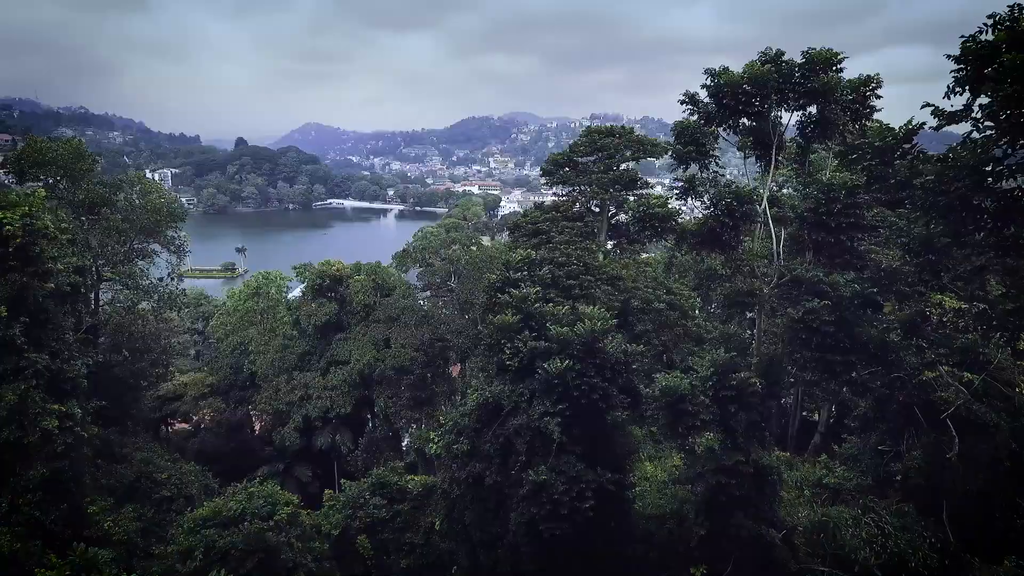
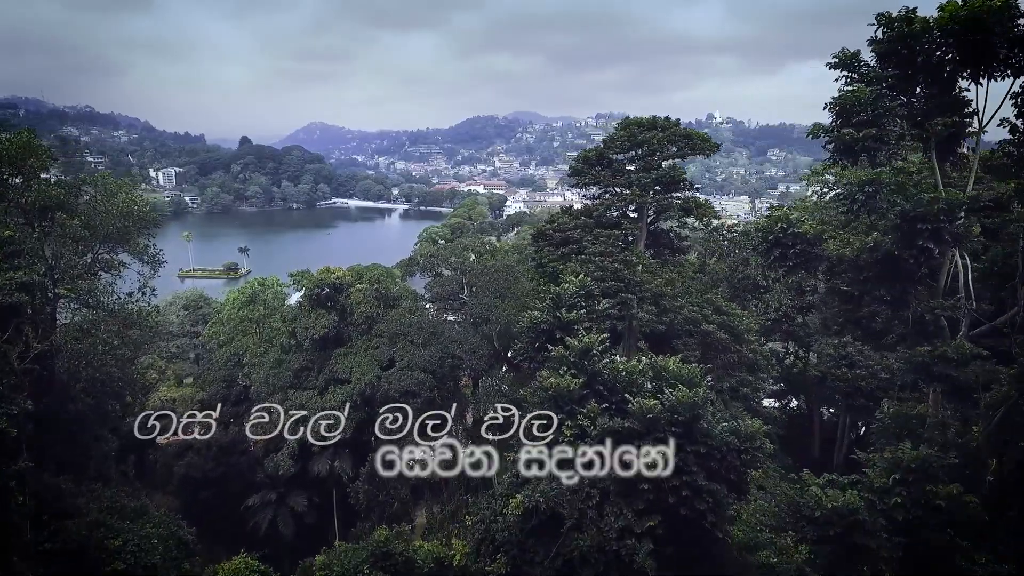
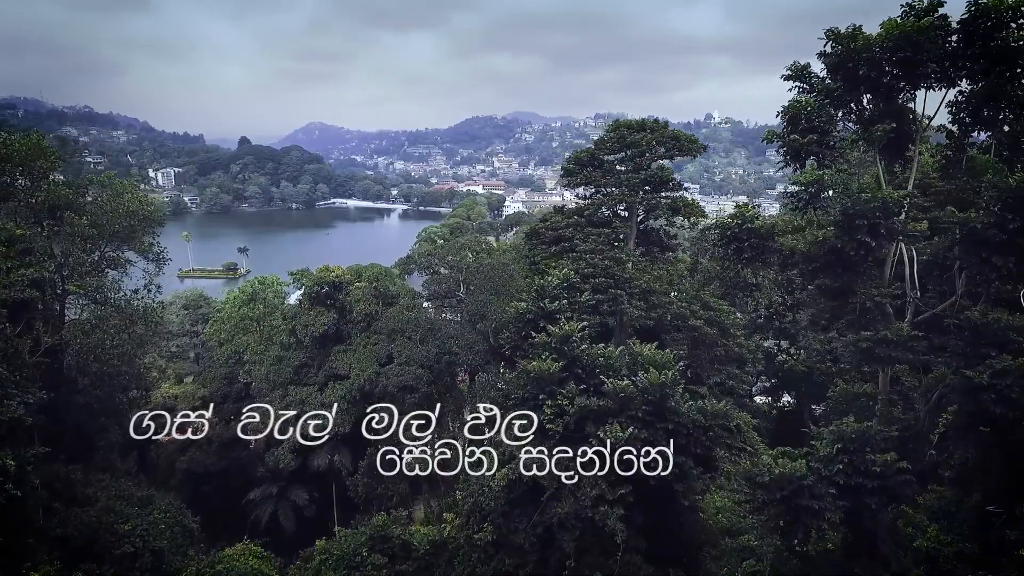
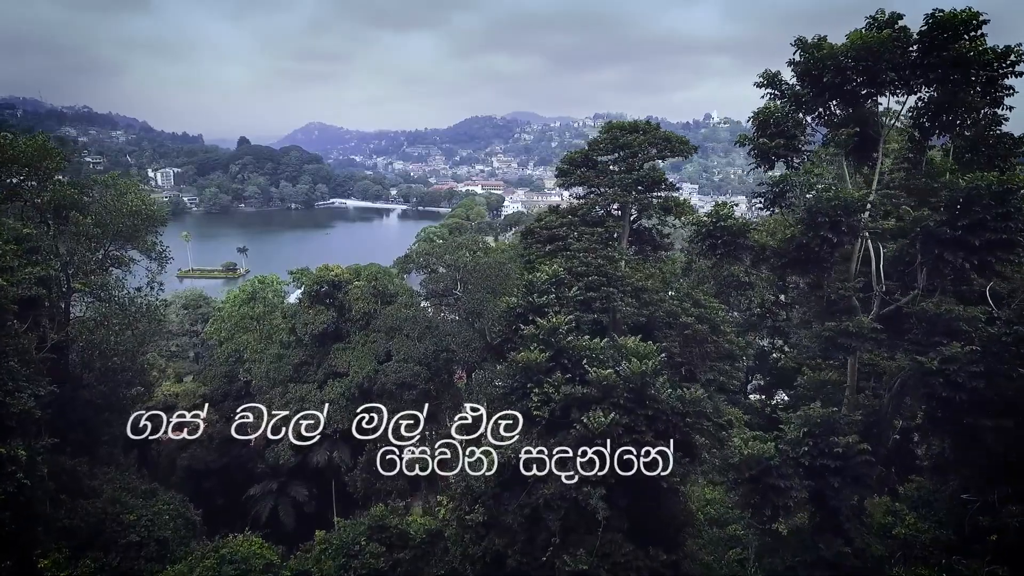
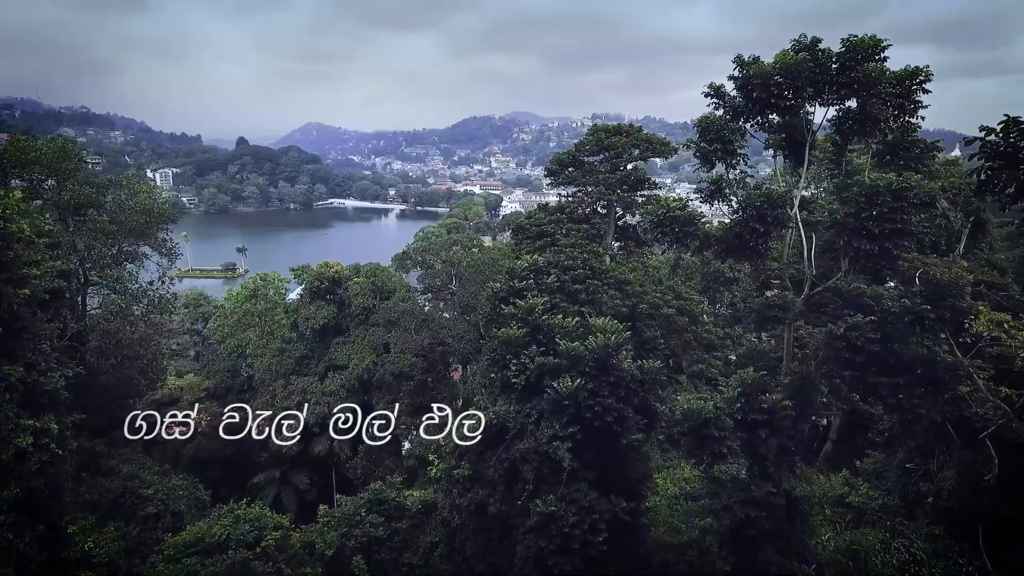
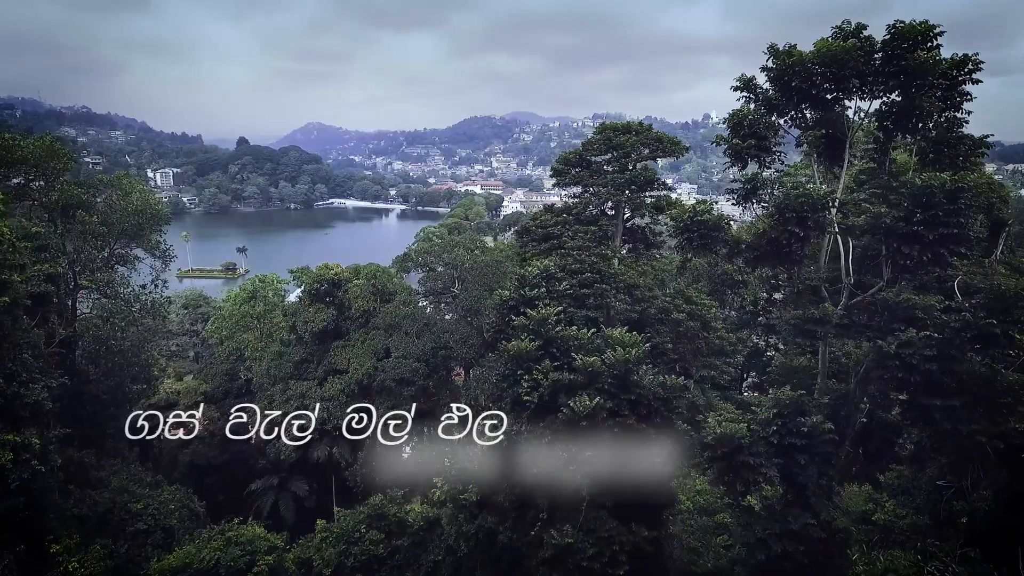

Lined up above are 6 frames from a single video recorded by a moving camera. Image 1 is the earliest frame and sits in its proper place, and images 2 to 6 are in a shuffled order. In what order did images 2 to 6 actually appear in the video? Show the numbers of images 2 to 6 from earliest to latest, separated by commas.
5, 6, 4, 3, 2
